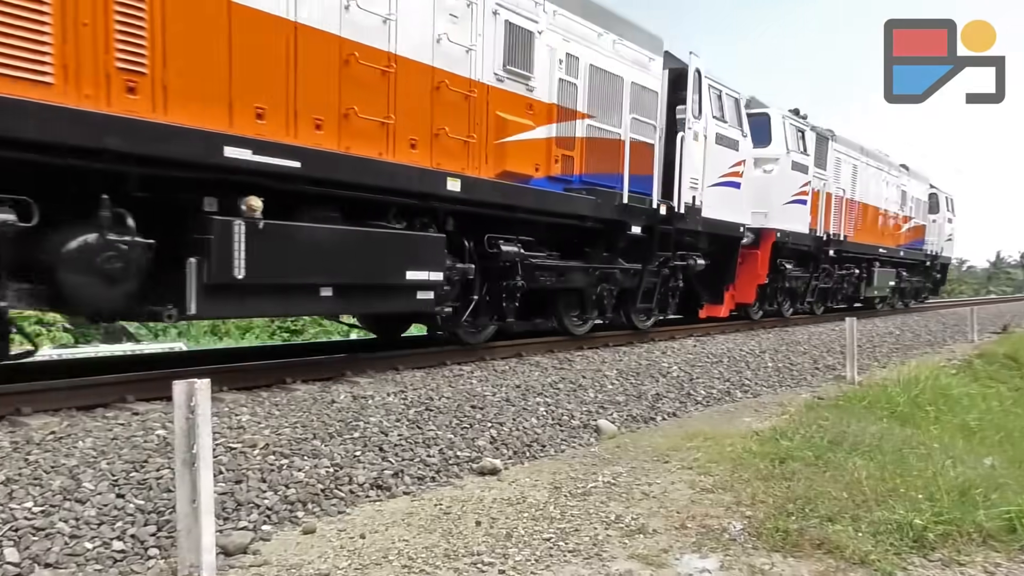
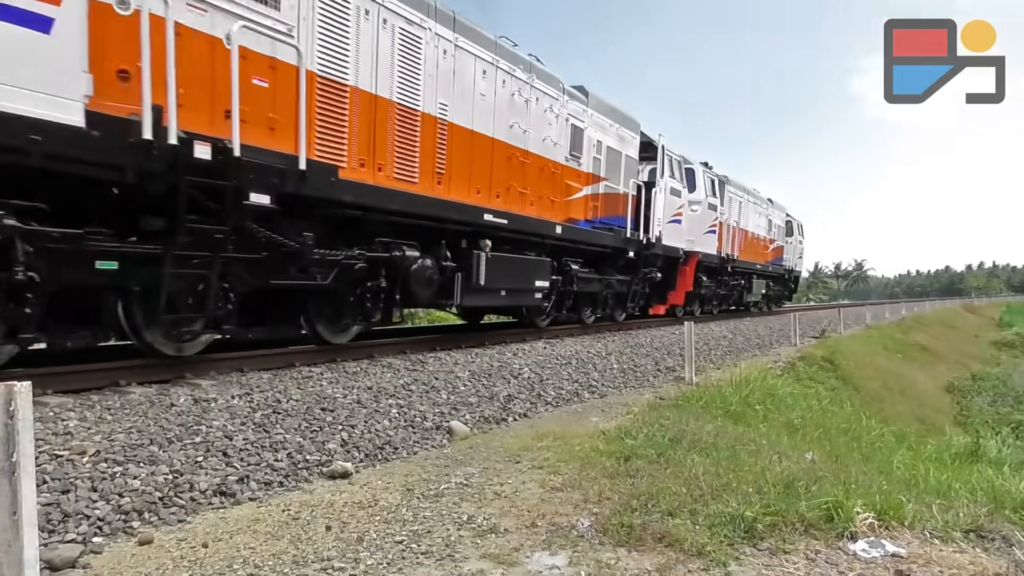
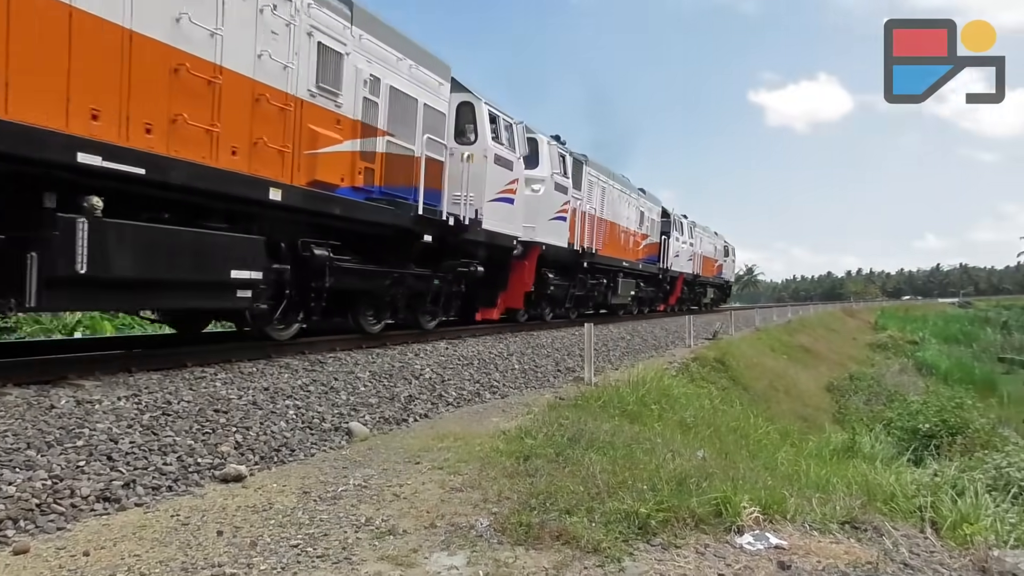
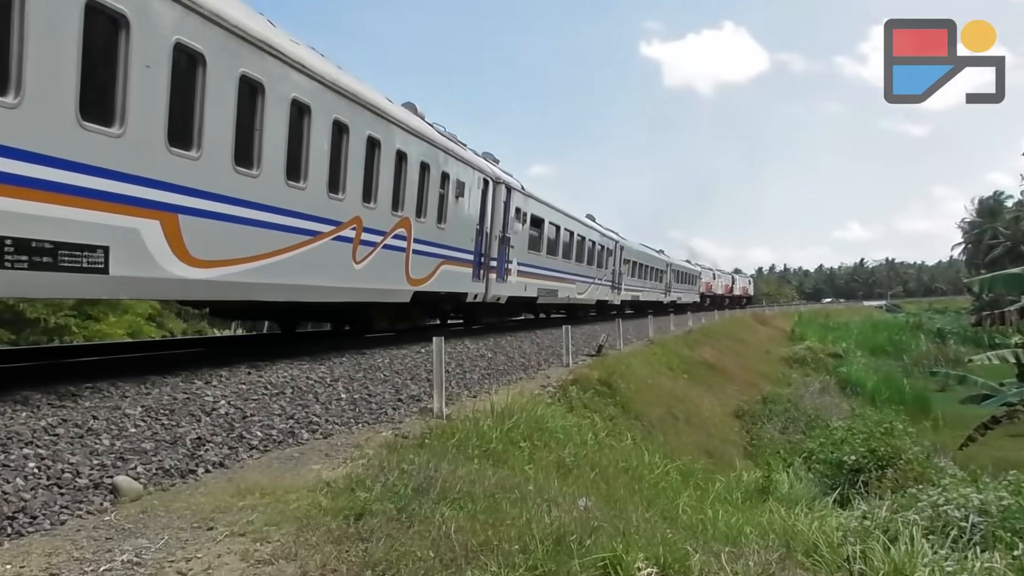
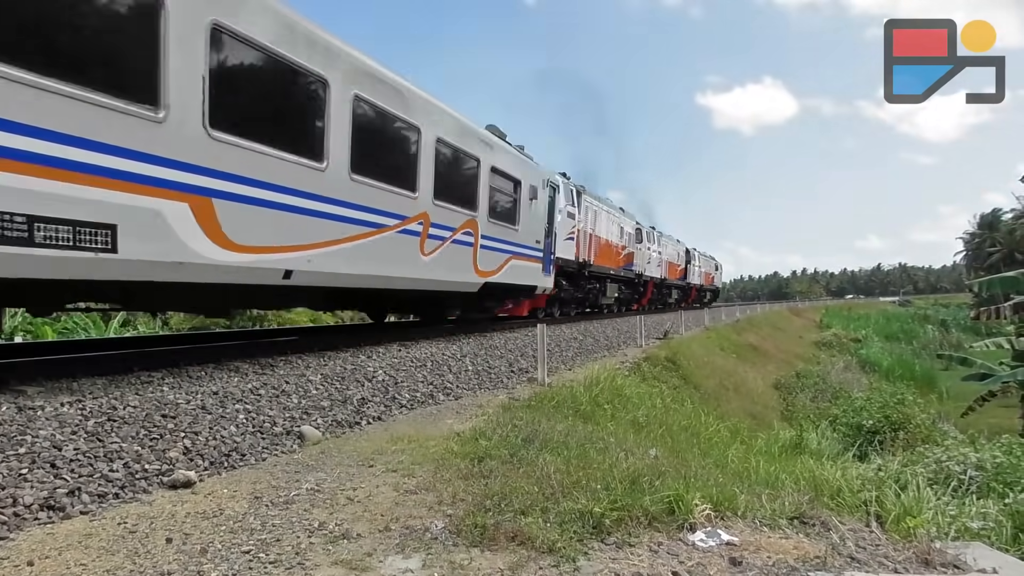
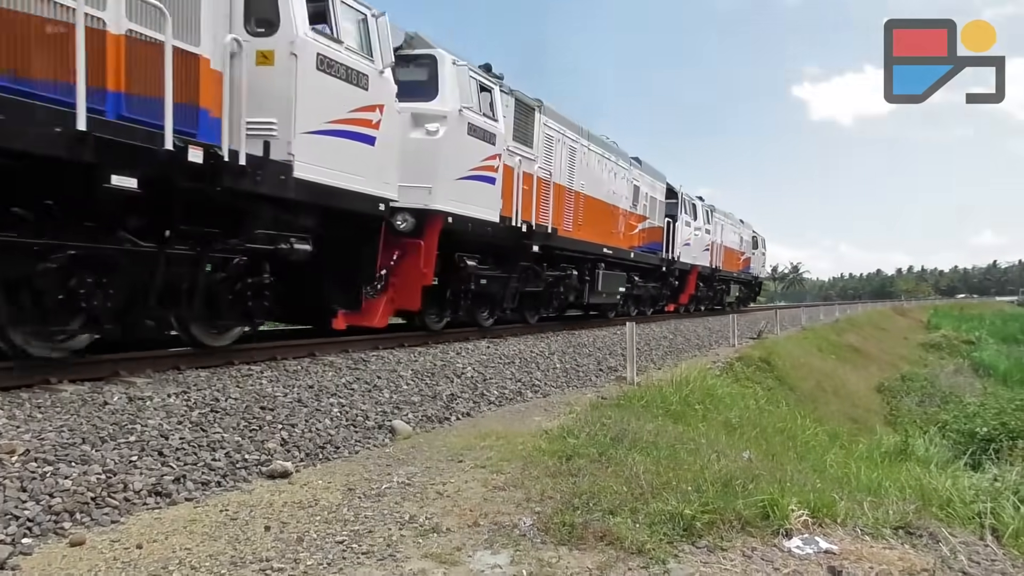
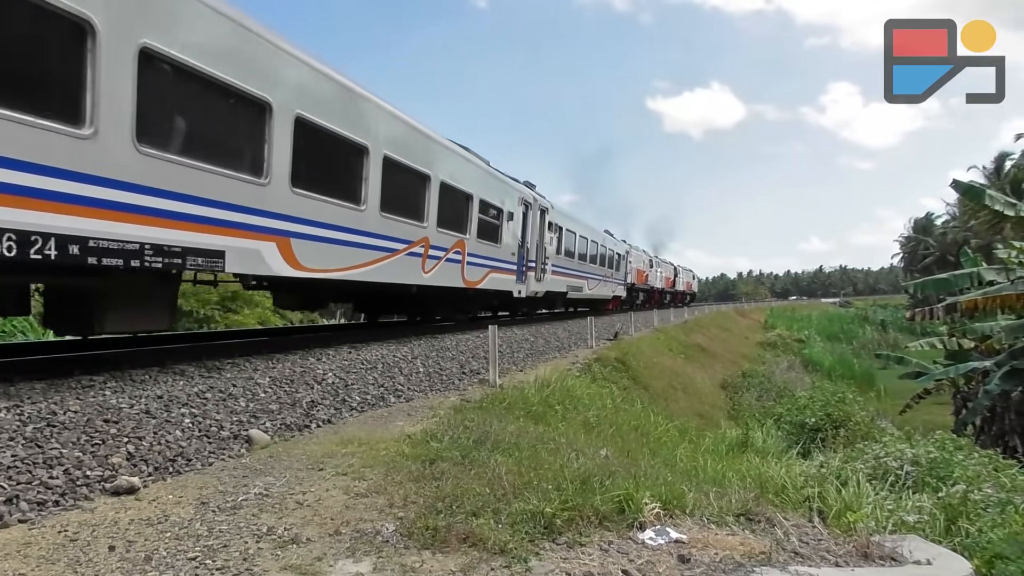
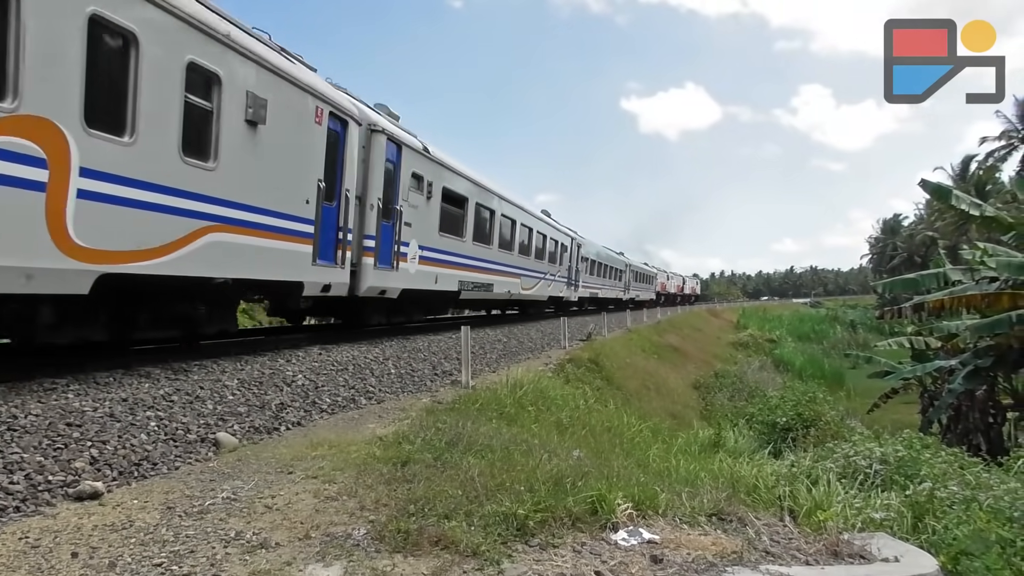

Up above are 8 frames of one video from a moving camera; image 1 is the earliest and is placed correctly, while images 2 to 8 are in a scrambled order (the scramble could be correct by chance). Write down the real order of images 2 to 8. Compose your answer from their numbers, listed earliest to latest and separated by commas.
2, 6, 3, 5, 7, 8, 4
